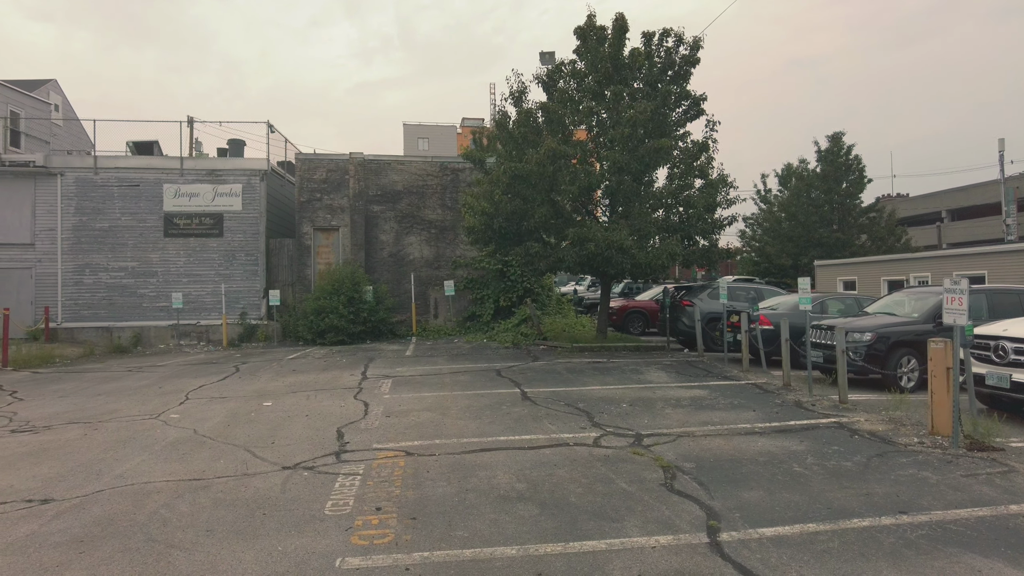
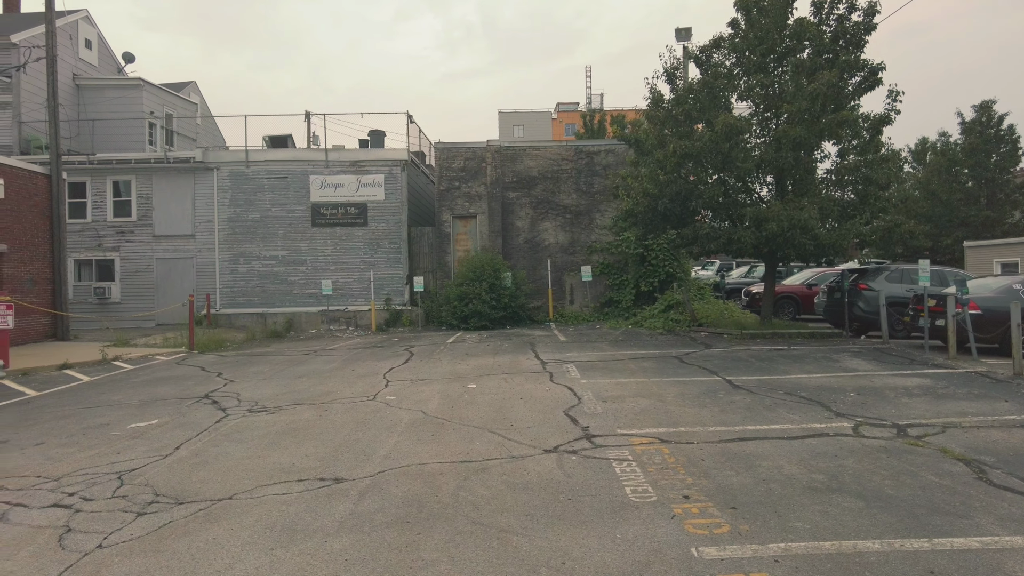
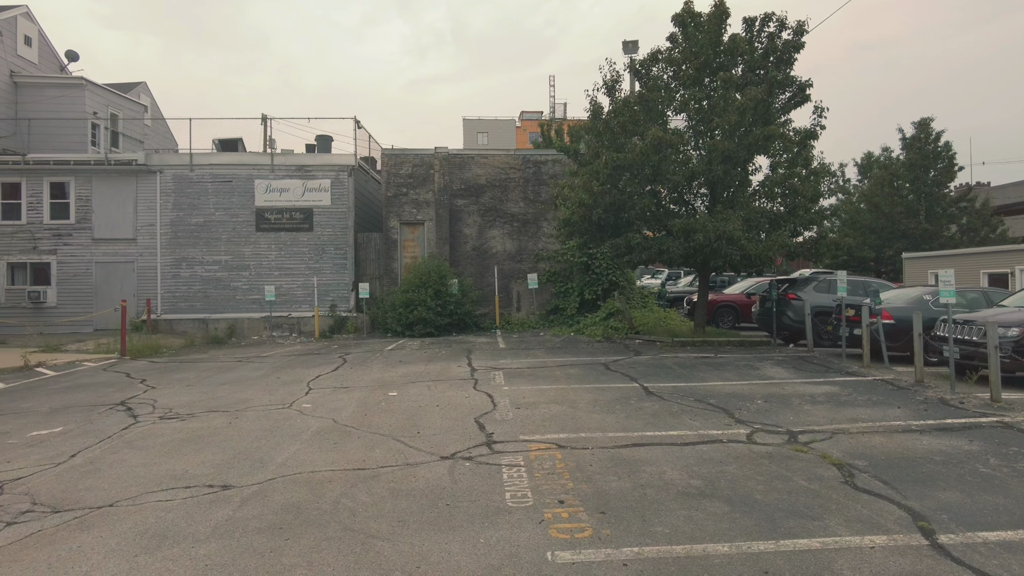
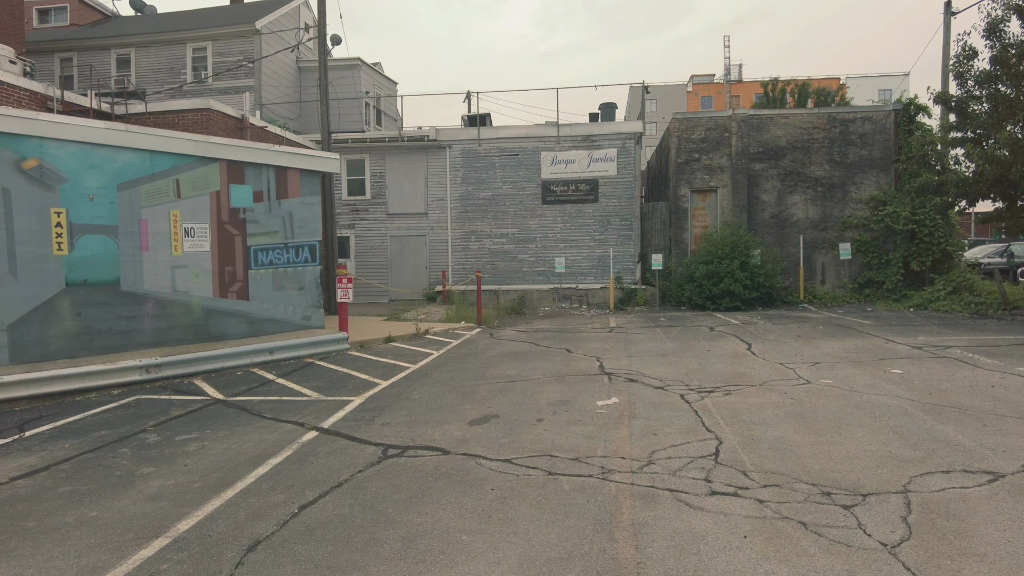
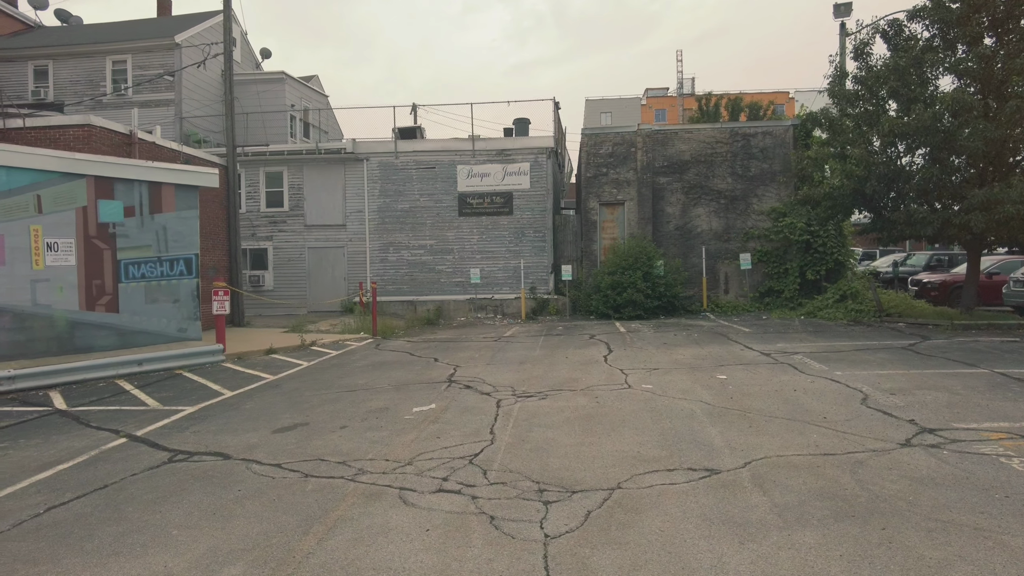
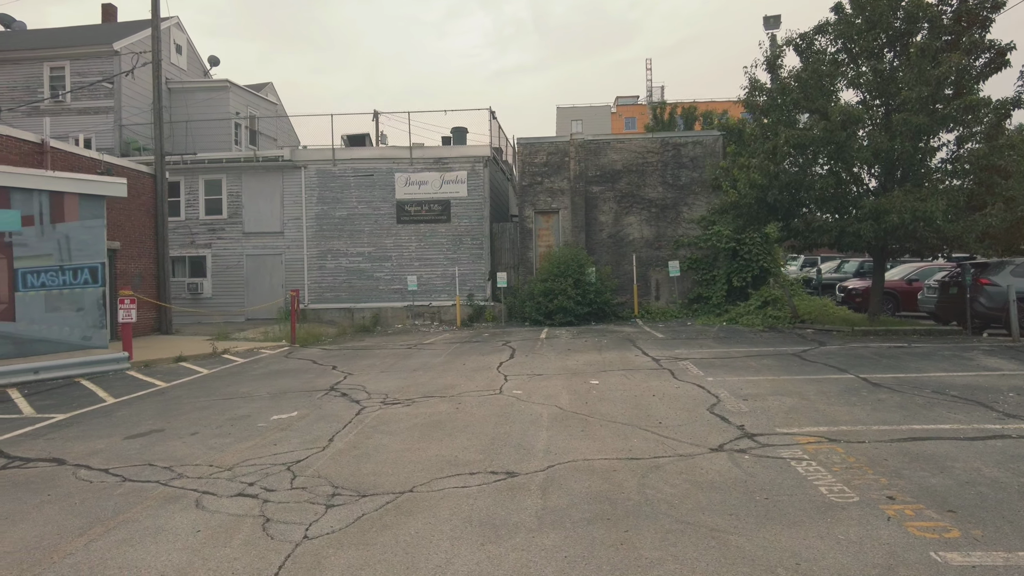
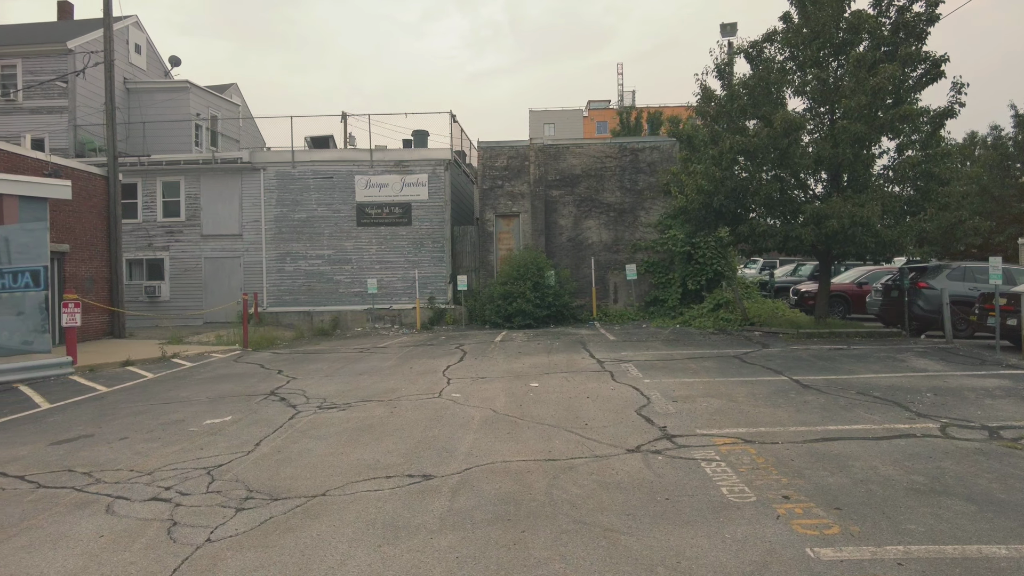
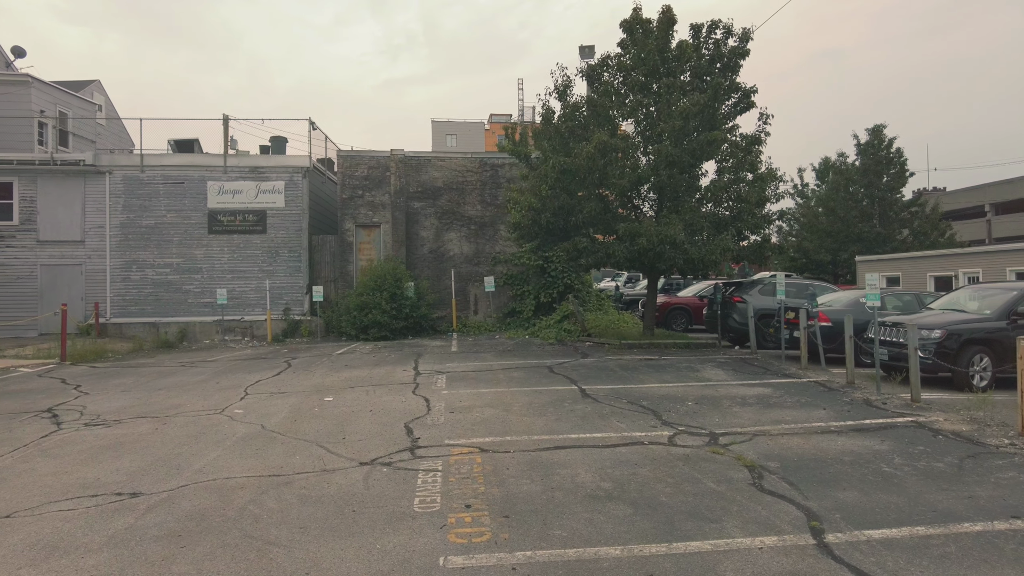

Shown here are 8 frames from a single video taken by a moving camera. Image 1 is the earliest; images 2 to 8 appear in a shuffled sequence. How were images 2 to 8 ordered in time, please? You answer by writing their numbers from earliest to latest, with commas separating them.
8, 3, 2, 7, 6, 5, 4
